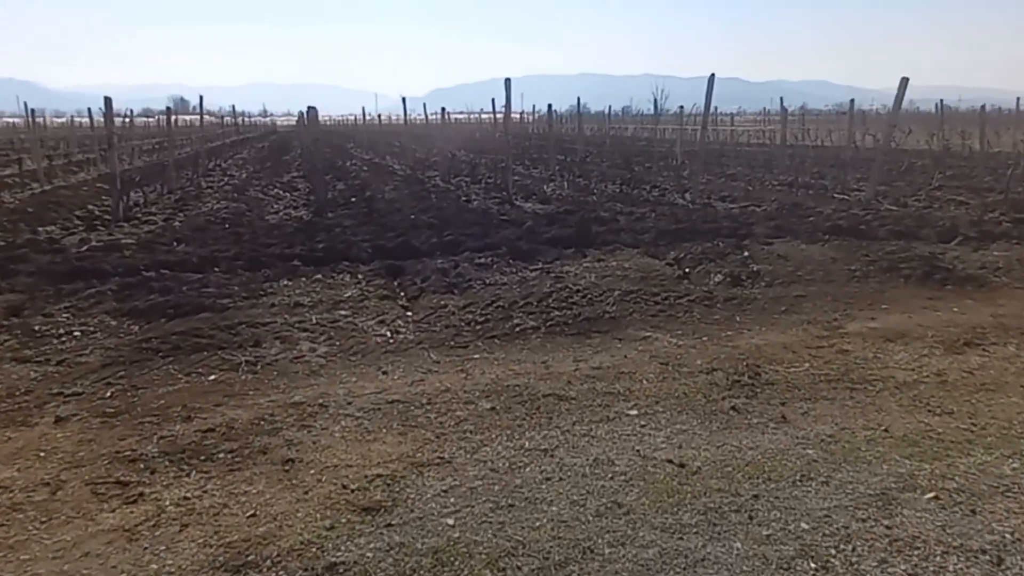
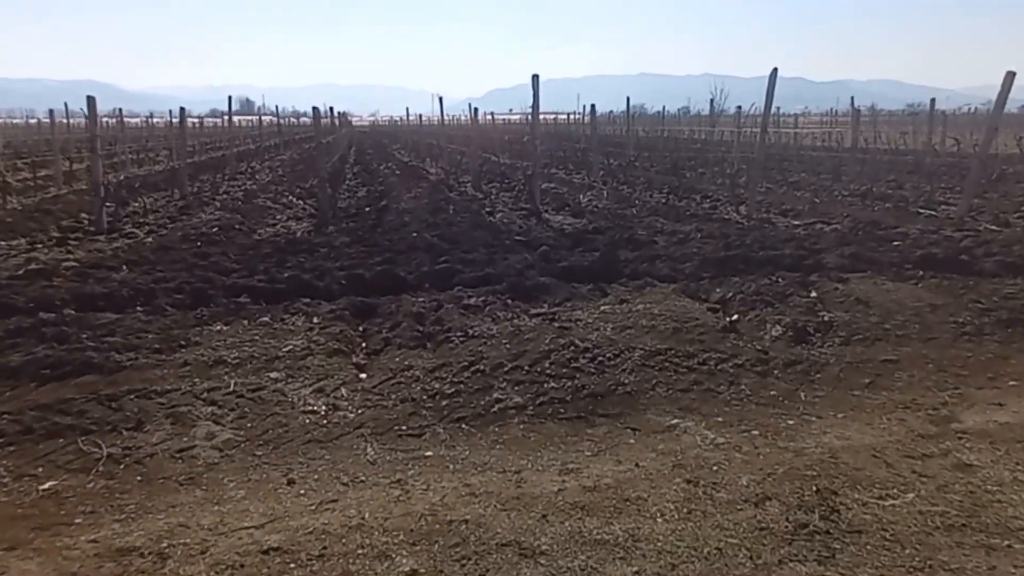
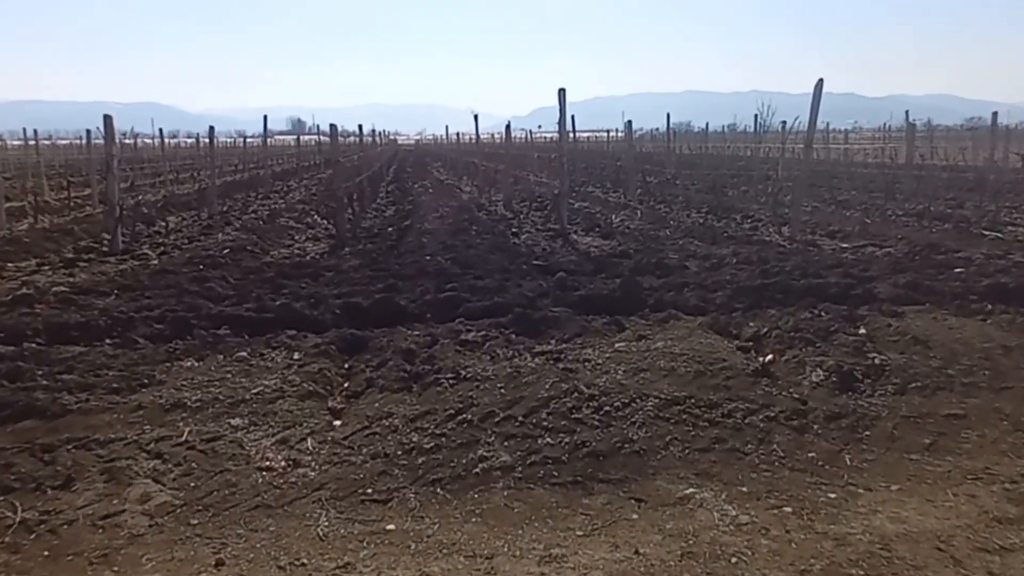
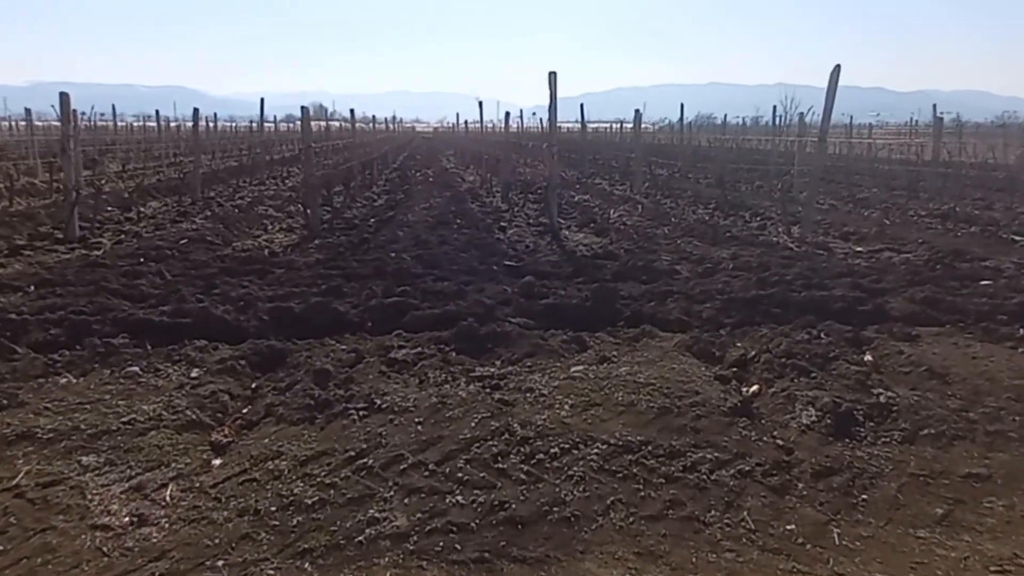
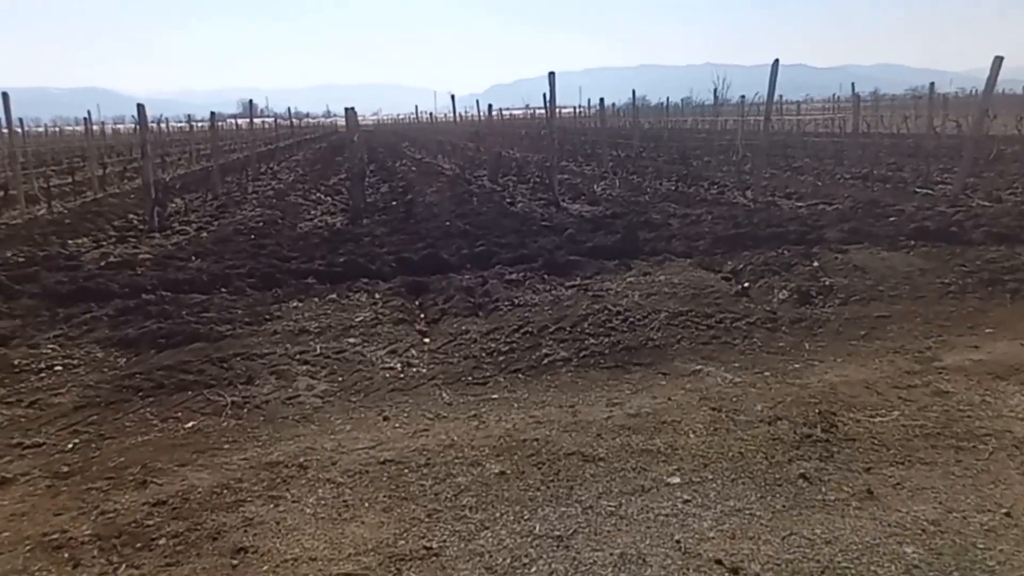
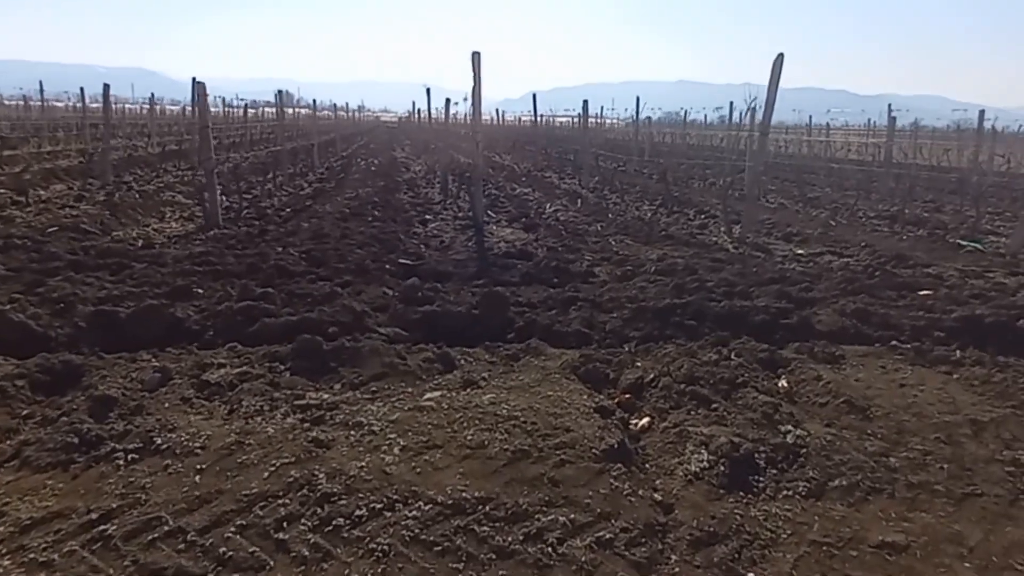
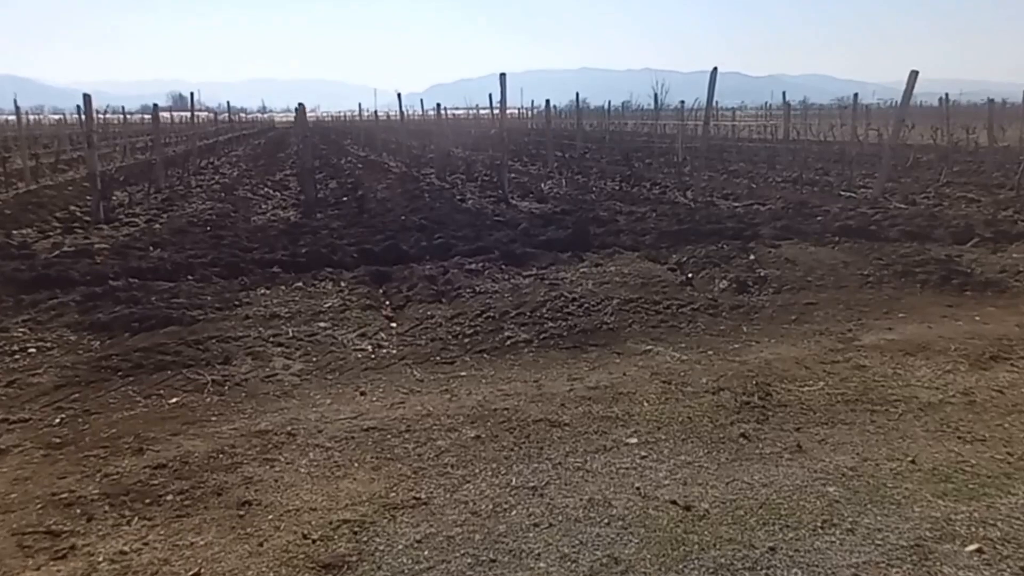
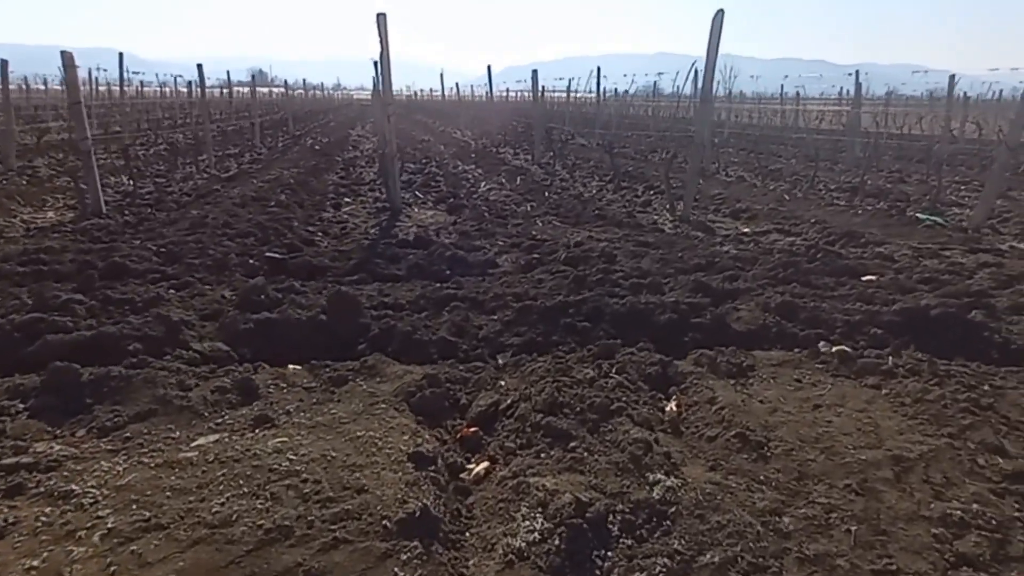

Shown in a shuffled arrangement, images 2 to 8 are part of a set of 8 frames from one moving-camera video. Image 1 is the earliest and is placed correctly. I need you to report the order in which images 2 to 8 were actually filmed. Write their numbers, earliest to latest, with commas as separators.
7, 5, 2, 3, 4, 6, 8
